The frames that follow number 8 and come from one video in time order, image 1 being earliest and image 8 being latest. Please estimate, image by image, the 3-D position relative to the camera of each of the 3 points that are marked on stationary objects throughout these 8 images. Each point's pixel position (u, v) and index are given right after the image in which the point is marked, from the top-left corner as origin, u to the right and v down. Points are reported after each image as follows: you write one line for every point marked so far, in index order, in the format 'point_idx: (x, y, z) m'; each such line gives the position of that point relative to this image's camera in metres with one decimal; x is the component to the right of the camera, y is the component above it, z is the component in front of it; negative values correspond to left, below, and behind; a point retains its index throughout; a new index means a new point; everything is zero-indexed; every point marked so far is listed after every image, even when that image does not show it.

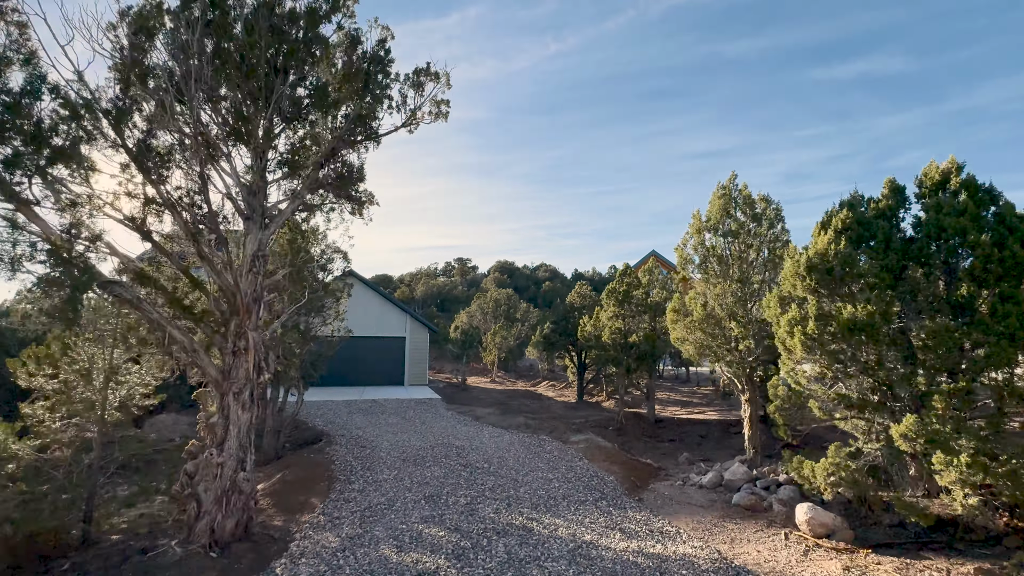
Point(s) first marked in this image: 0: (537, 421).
0: (+1.0, -5.3, +20.2) m
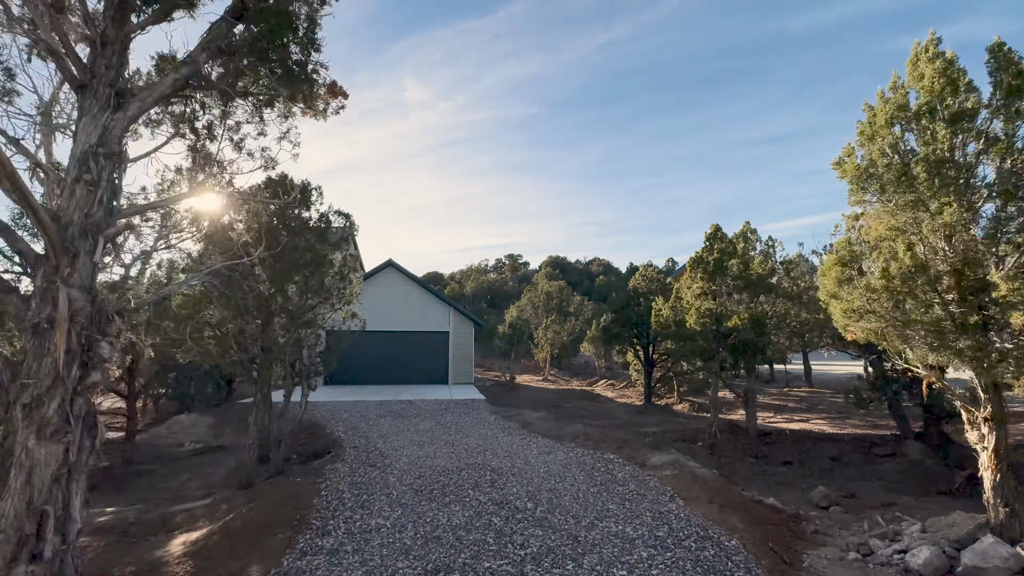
0: (+2.8, -4.5, +16.3) m
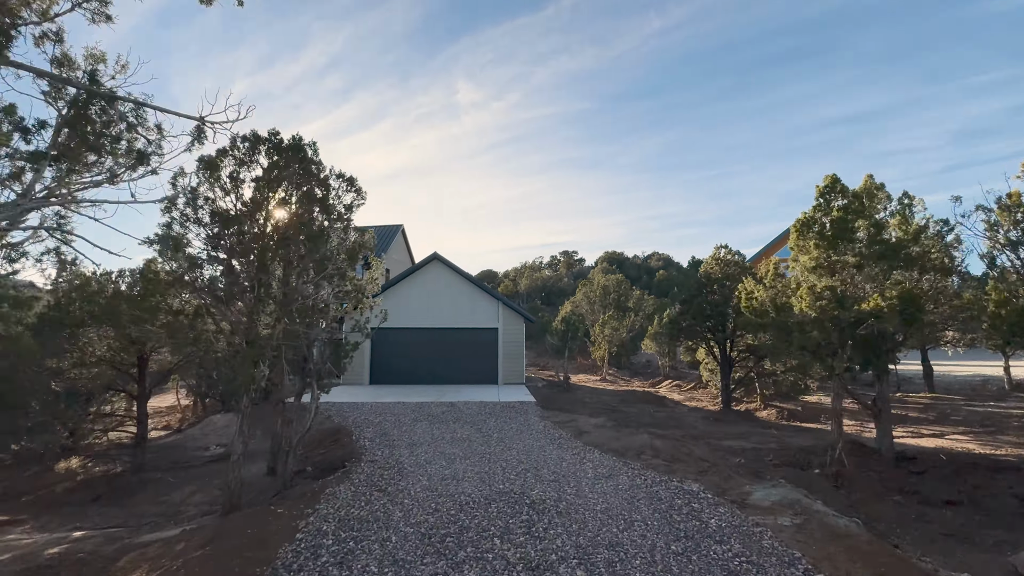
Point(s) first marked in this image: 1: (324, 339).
0: (+4.2, -4.1, +13.4) m
1: (-5.2, -1.1, +12.4) m
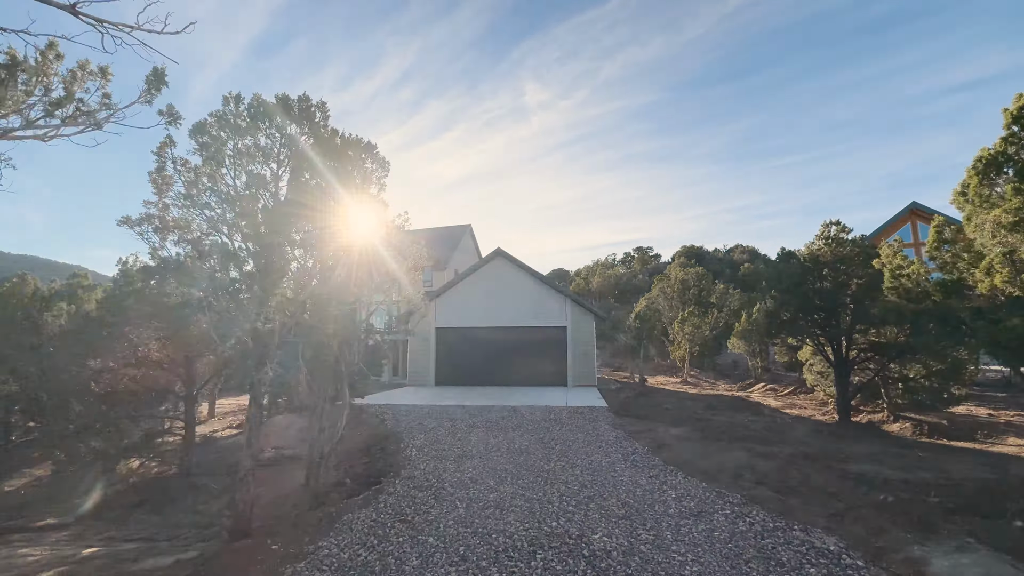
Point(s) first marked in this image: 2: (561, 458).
0: (+5.6, -3.7, +10.8) m
1: (-3.9, -0.9, +11.1) m
2: (+1.1, -3.9, +11.6) m
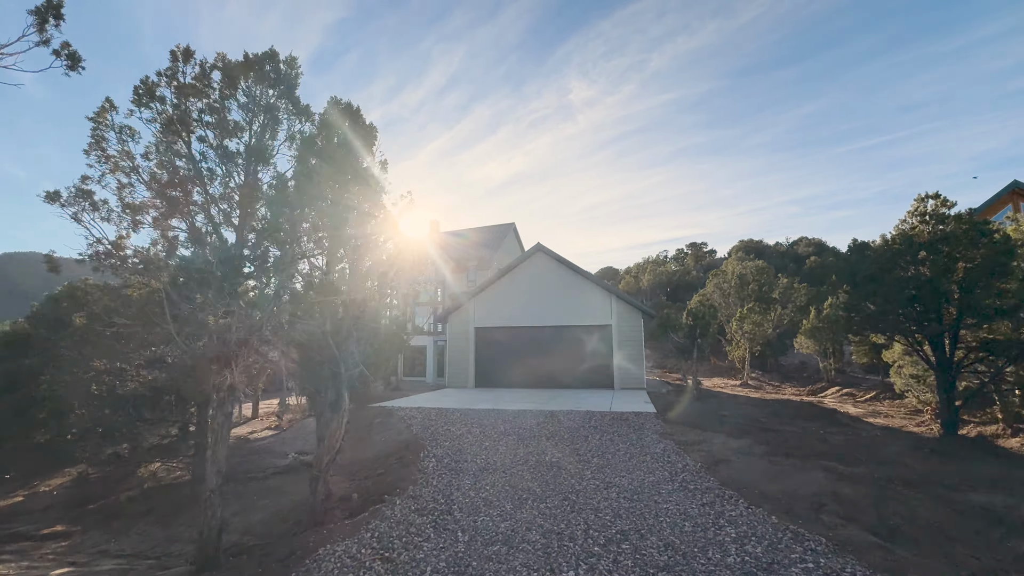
0: (+6.0, -3.4, +8.7) m
1: (-3.4, -0.7, +10.0) m
2: (+1.6, -3.7, +9.9) m
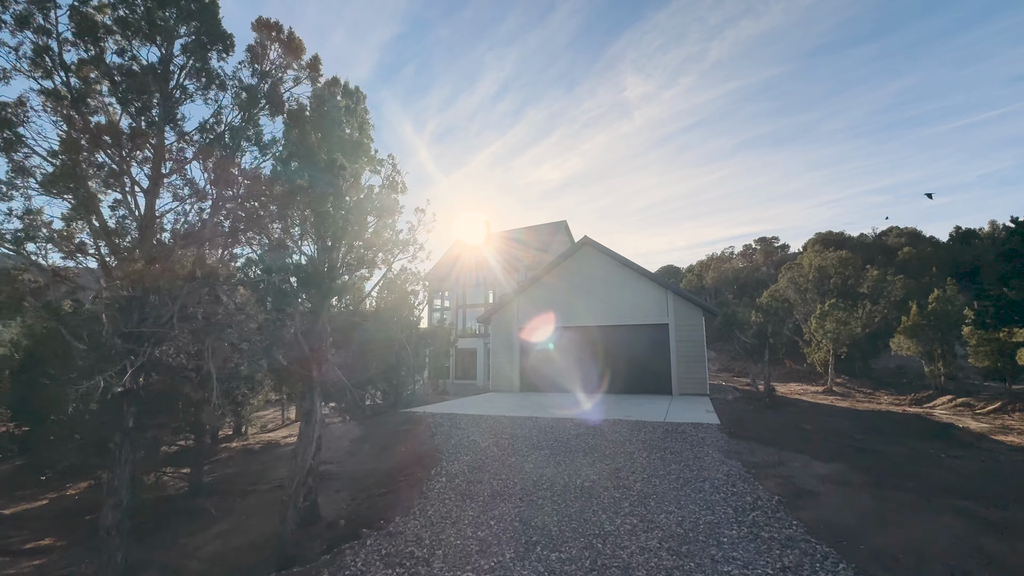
0: (+6.1, -3.0, +6.0) m
1: (-3.2, -0.5, +8.4) m
2: (+1.9, -3.4, +7.7) m
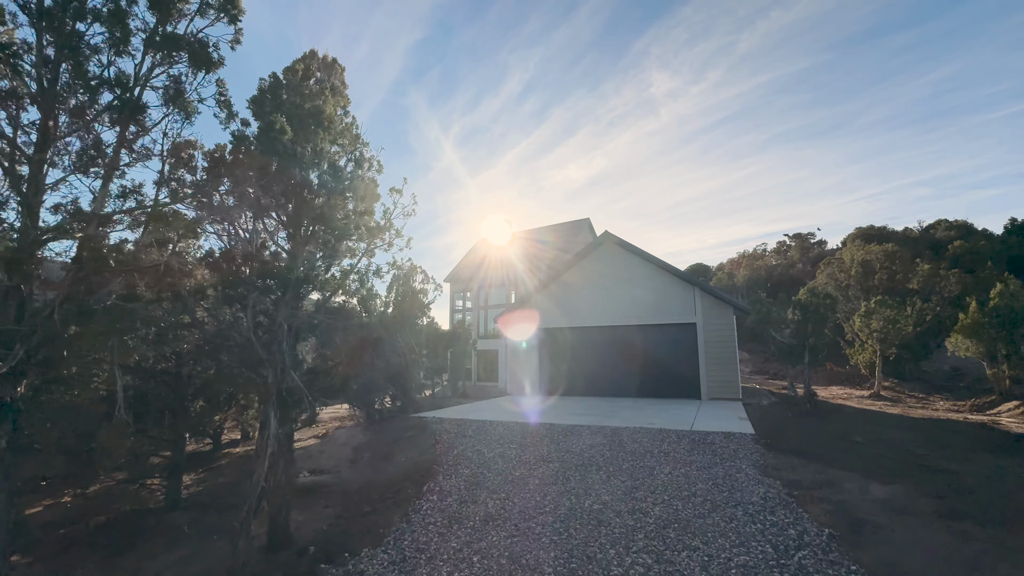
0: (+5.8, -2.8, +4.4) m
1: (-3.3, -0.4, +7.3) m
2: (+1.8, -3.2, +6.4) m
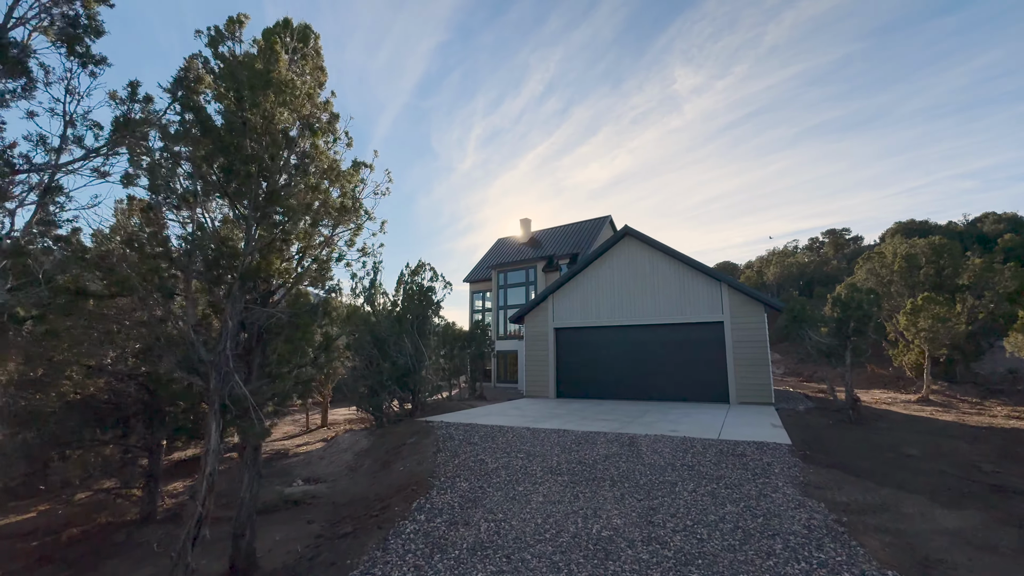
0: (+5.6, -2.6, +3.1) m
1: (-3.4, -0.3, +6.4) m
2: (+1.6, -3.0, +5.2) m
